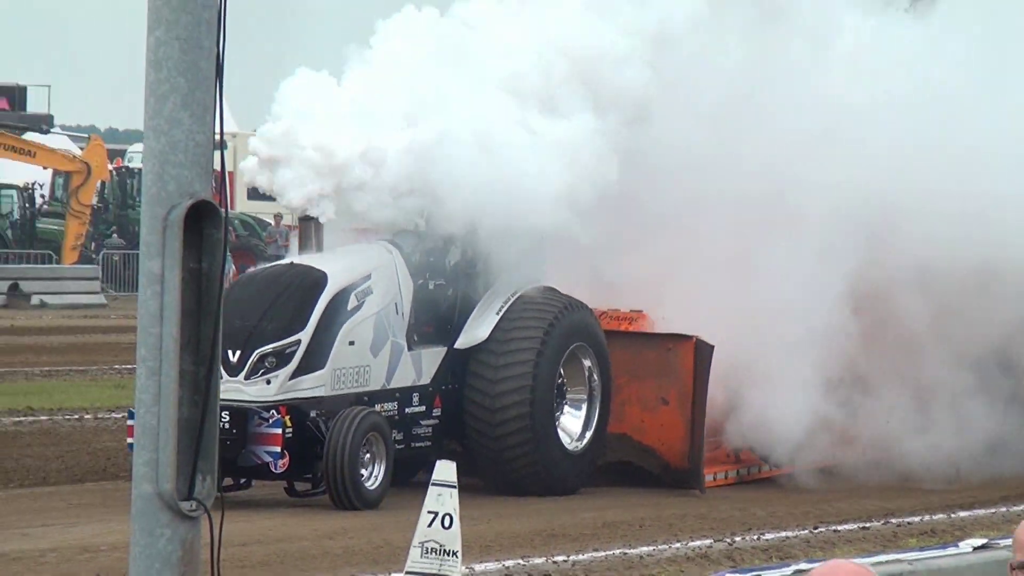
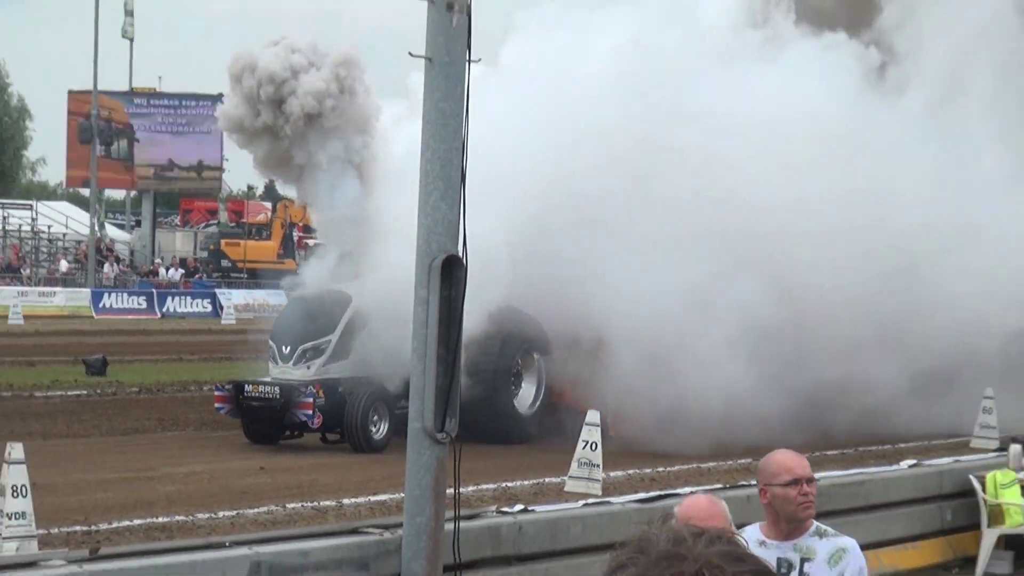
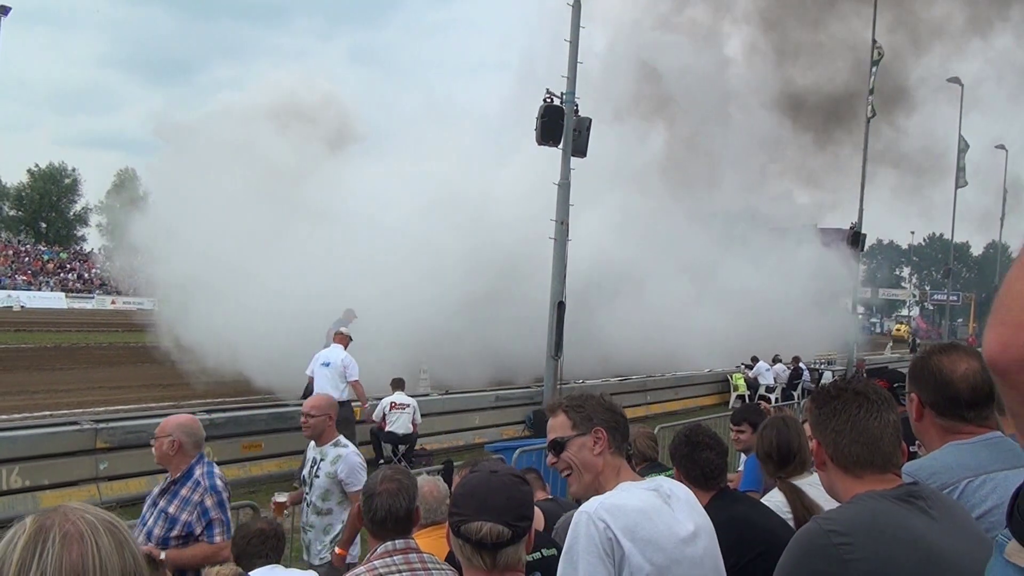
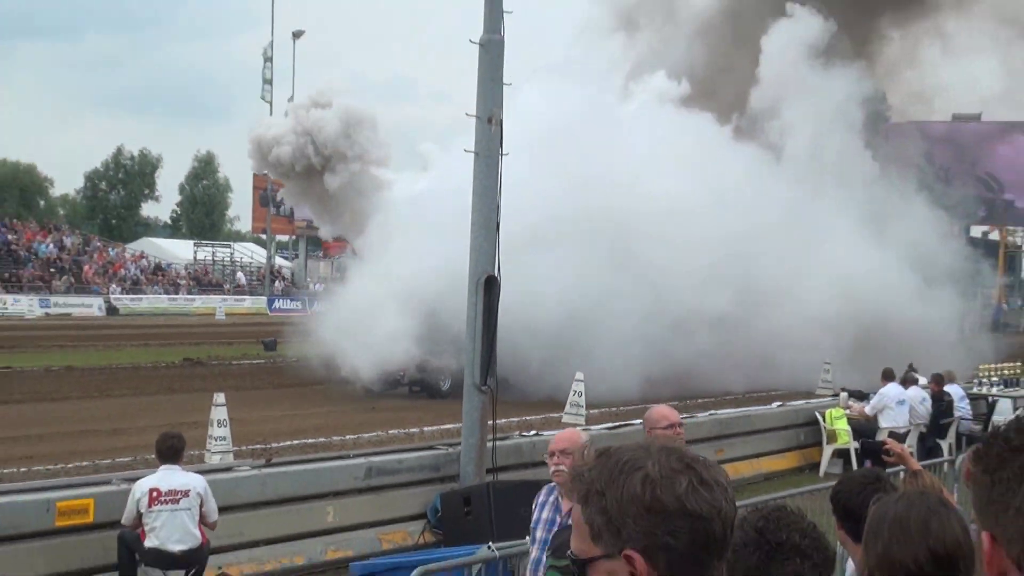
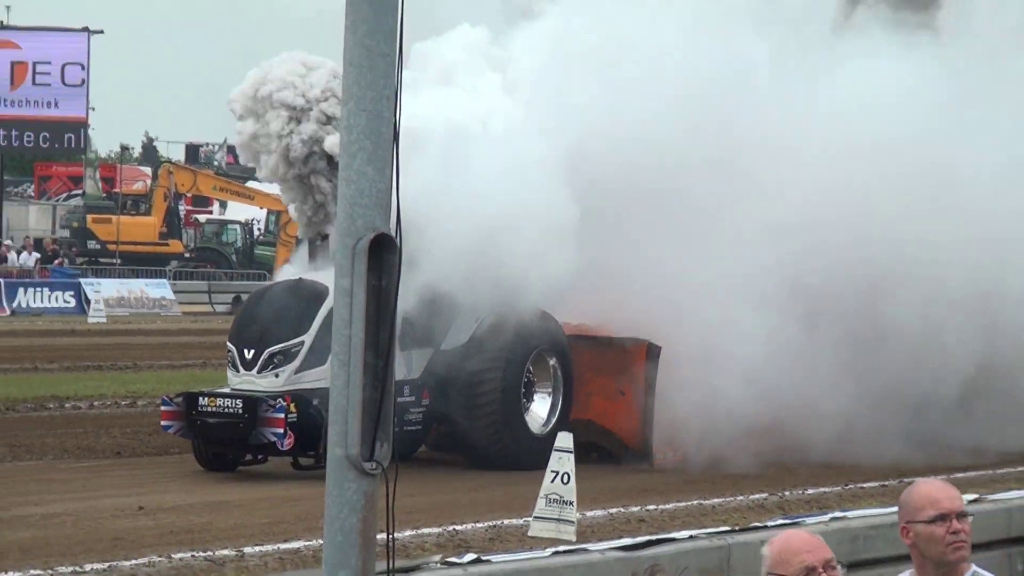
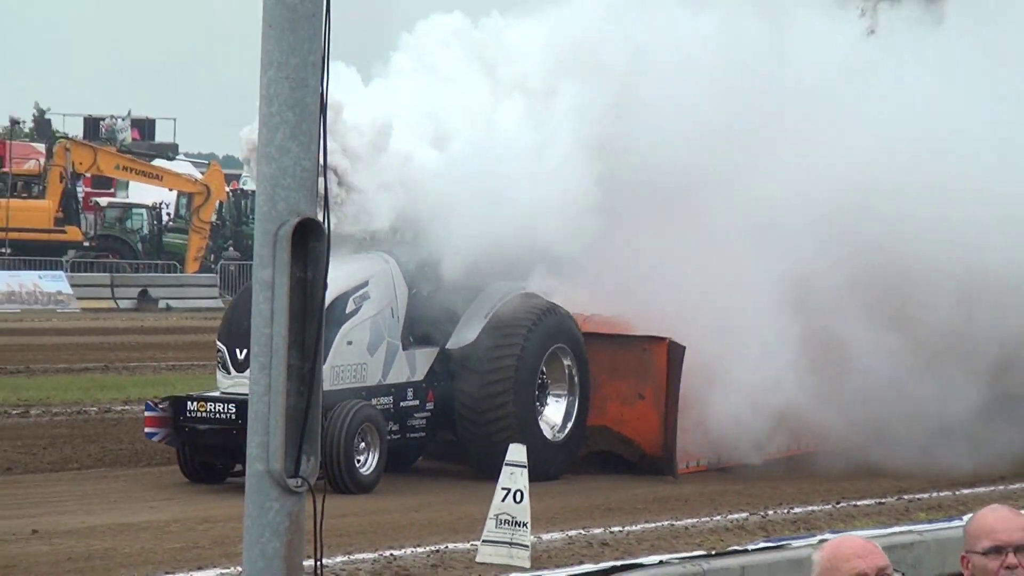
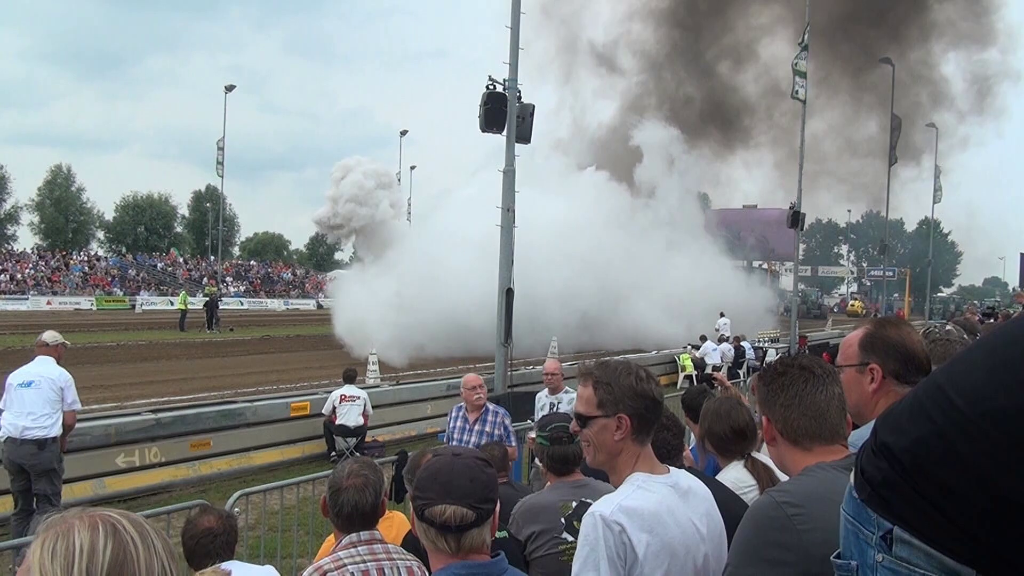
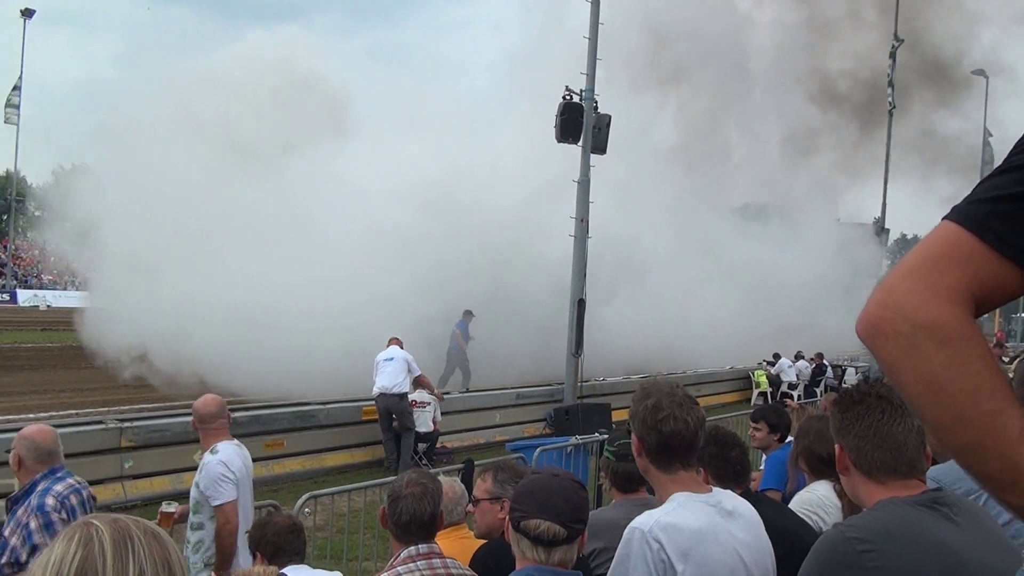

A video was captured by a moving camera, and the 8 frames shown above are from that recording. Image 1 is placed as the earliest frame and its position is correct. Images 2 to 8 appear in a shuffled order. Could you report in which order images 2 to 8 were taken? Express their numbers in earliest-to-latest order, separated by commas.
6, 5, 2, 4, 7, 3, 8
